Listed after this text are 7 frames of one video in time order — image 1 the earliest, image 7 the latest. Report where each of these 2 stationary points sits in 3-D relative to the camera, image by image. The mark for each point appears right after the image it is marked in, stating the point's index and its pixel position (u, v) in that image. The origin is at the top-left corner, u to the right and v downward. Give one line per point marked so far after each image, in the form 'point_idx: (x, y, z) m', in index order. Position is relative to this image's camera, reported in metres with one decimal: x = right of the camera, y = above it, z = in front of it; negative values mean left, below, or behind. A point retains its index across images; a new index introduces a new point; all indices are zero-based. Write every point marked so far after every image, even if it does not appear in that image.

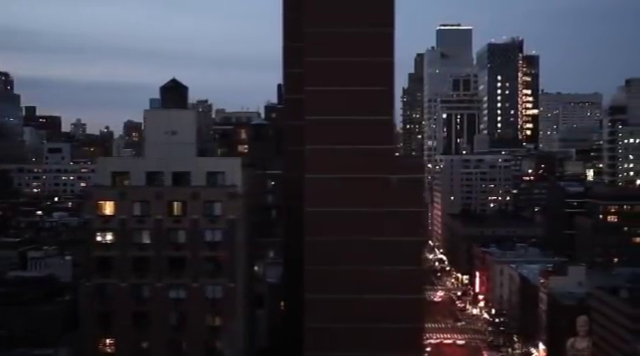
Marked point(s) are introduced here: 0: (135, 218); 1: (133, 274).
0: (-3.0, -0.6, +10.4) m
1: (-2.9, -1.4, +10.3) m
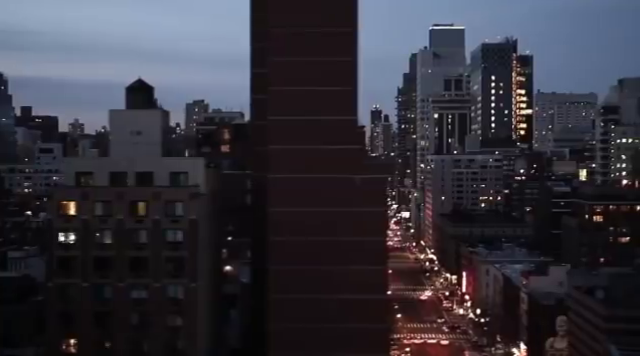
0: (-3.4, -0.6, +10.4) m
1: (-3.4, -1.4, +10.3) m
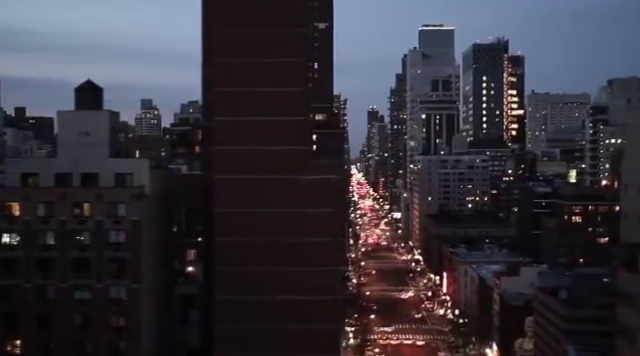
0: (-4.1, -0.6, +10.4) m
1: (-4.1, -1.4, +10.3) m
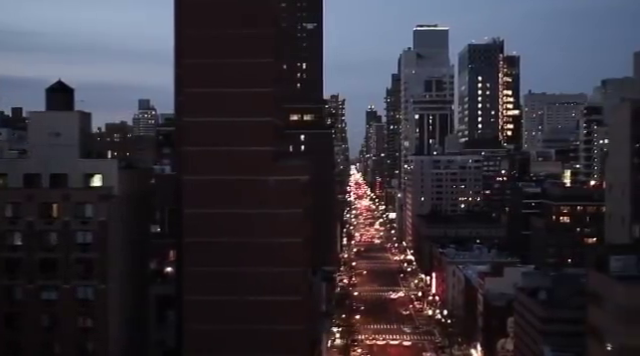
0: (-4.5, -0.6, +10.4) m
1: (-4.5, -1.5, +10.3) m
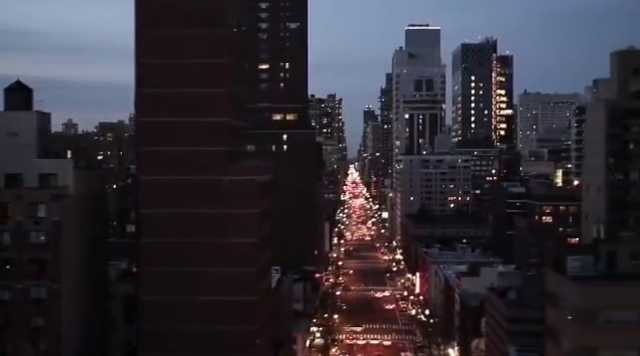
0: (-5.1, -0.6, +10.4) m
1: (-5.1, -1.5, +10.3) m
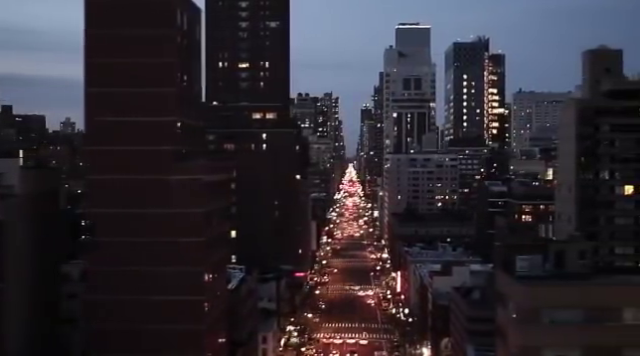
0: (-5.8, -0.6, +10.5) m
1: (-5.8, -1.4, +10.3) m
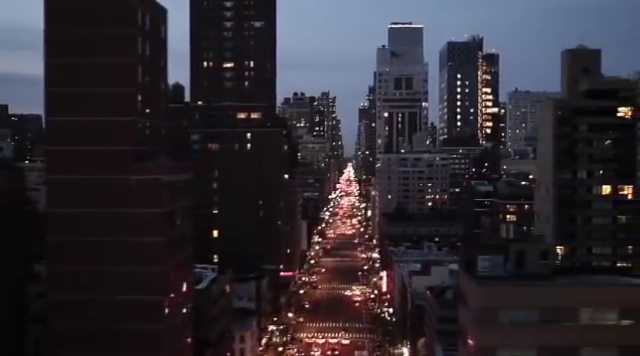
0: (-6.3, -0.6, +10.5) m
1: (-6.3, -1.4, +10.3) m
